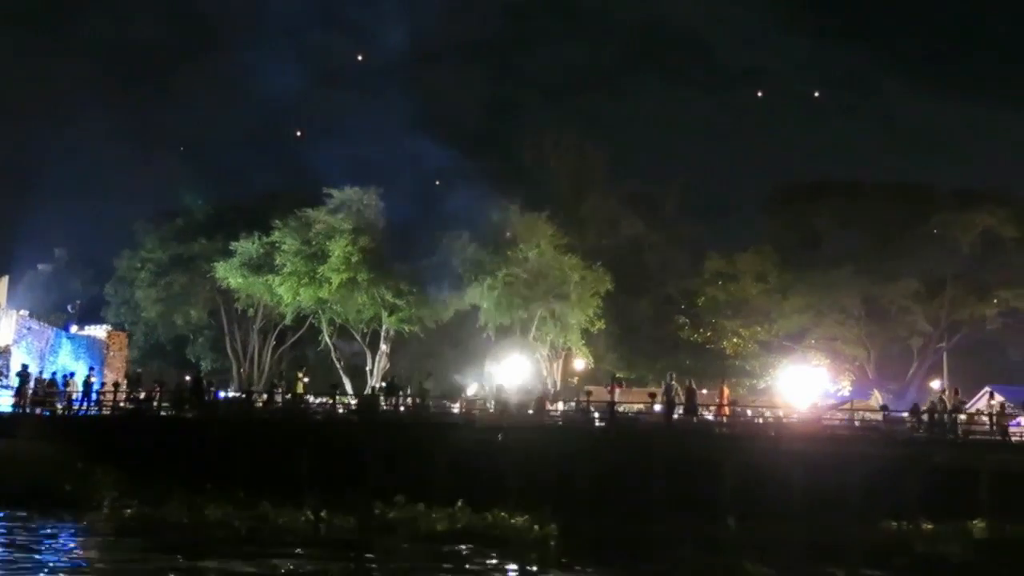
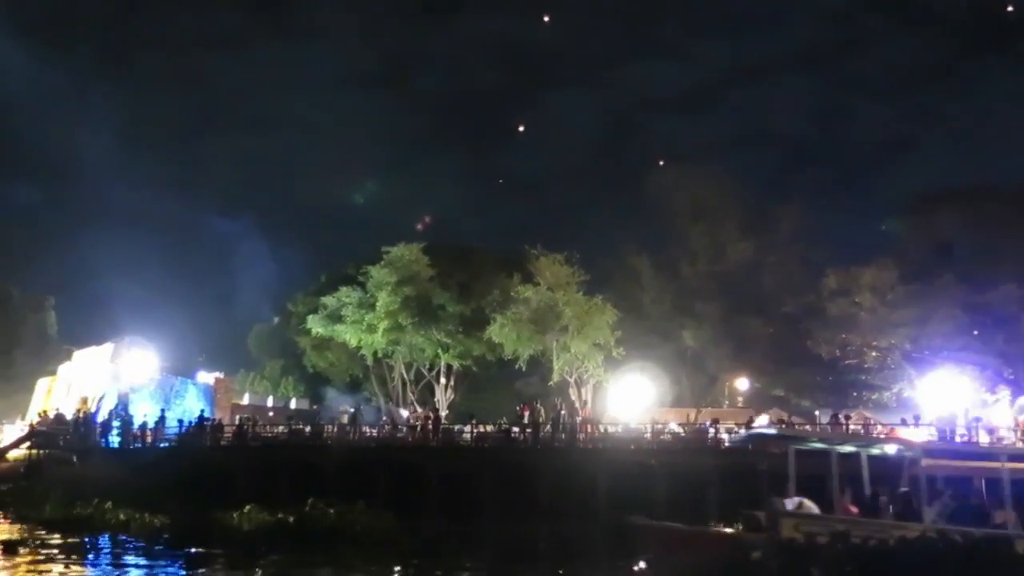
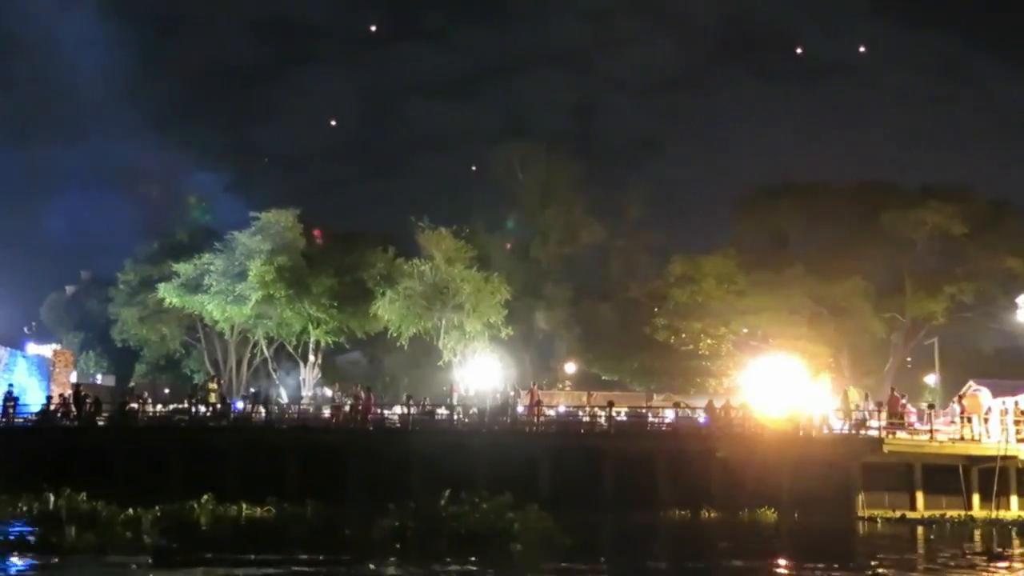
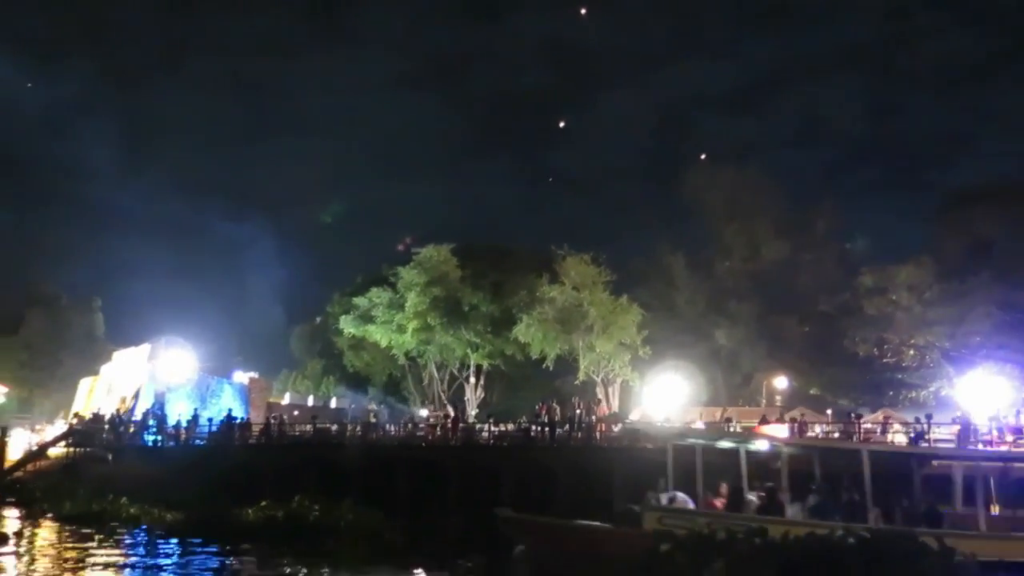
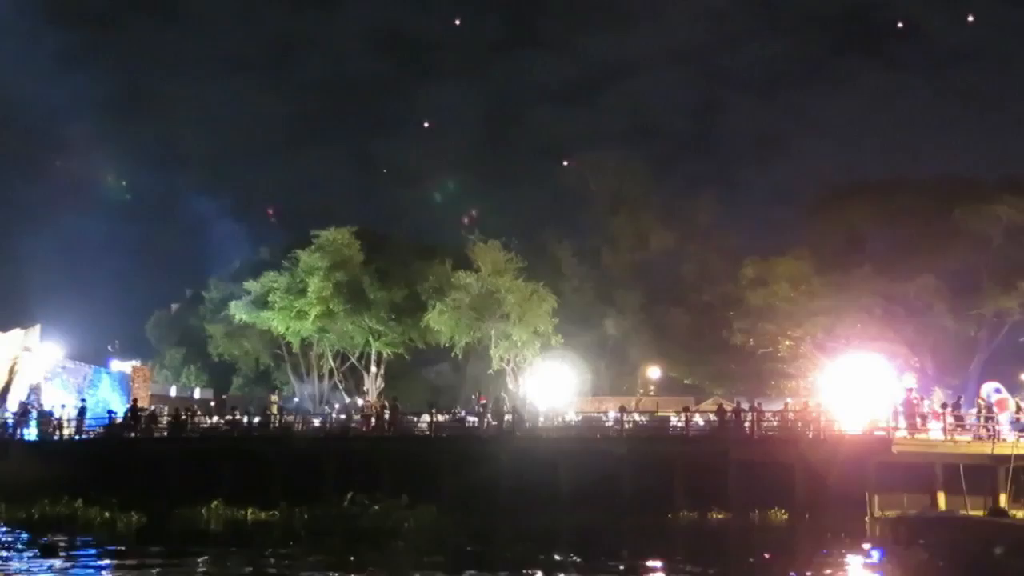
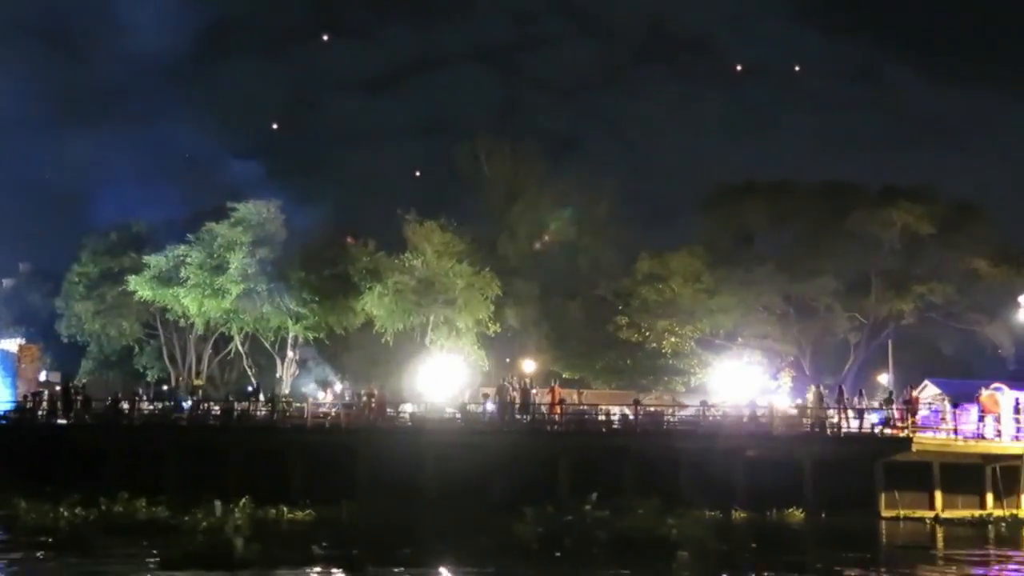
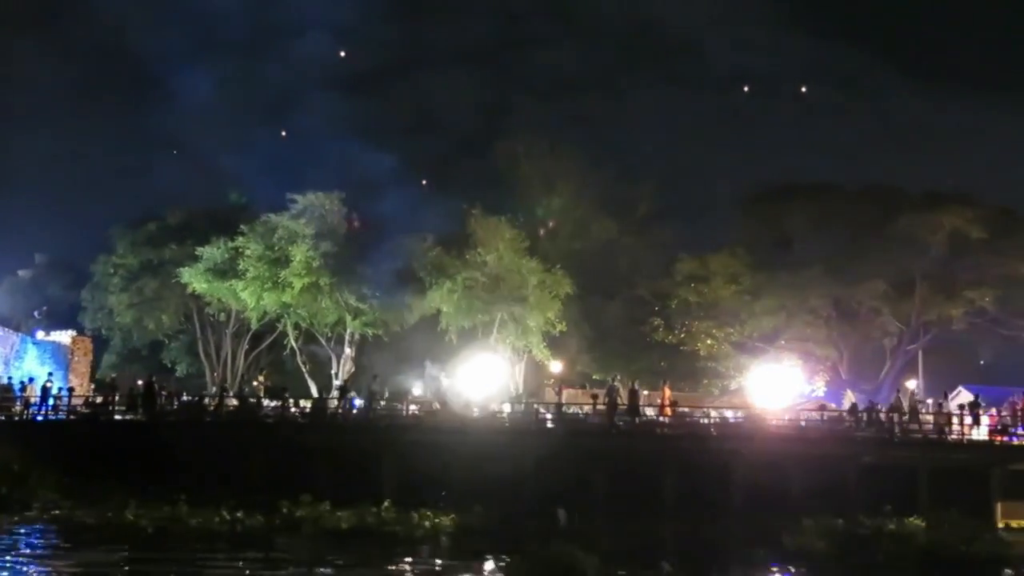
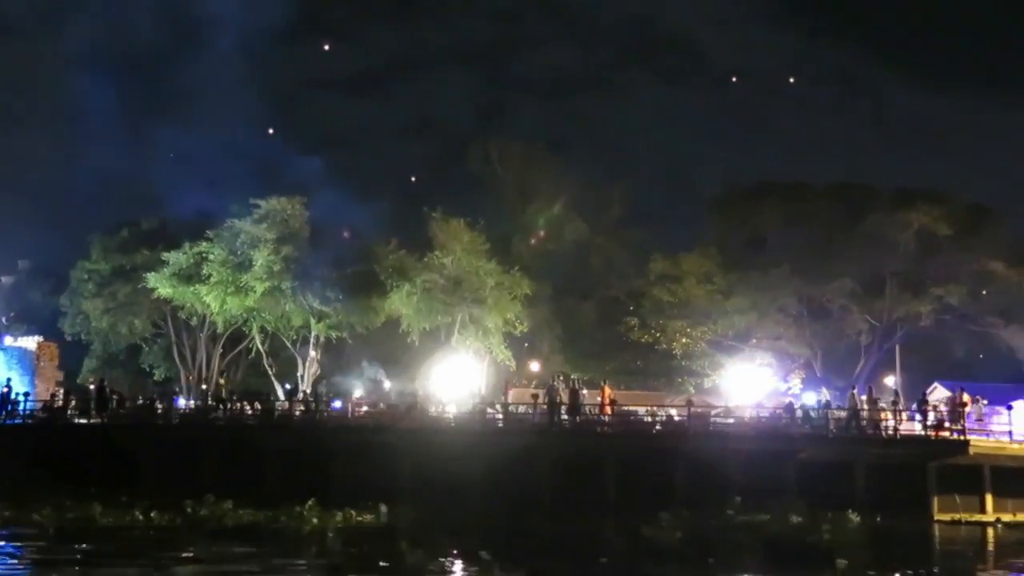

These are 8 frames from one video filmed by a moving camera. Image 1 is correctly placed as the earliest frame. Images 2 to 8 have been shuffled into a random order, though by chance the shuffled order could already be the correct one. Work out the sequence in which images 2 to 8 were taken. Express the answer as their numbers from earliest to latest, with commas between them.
7, 8, 6, 3, 5, 2, 4
